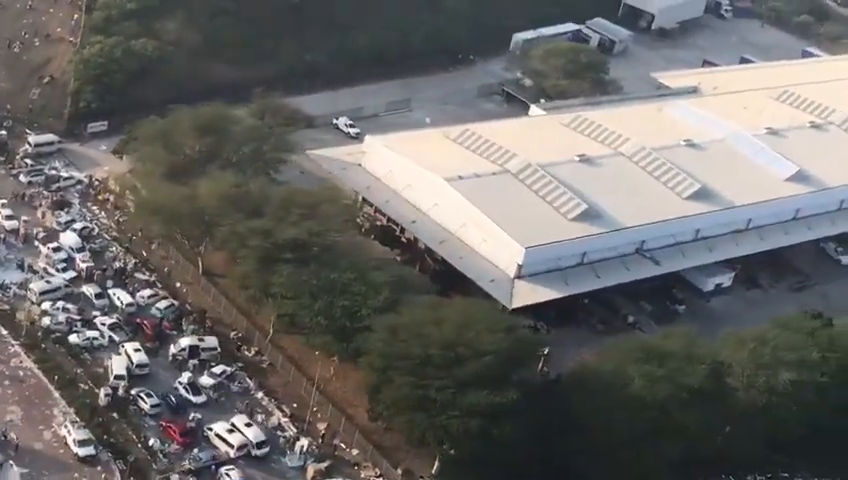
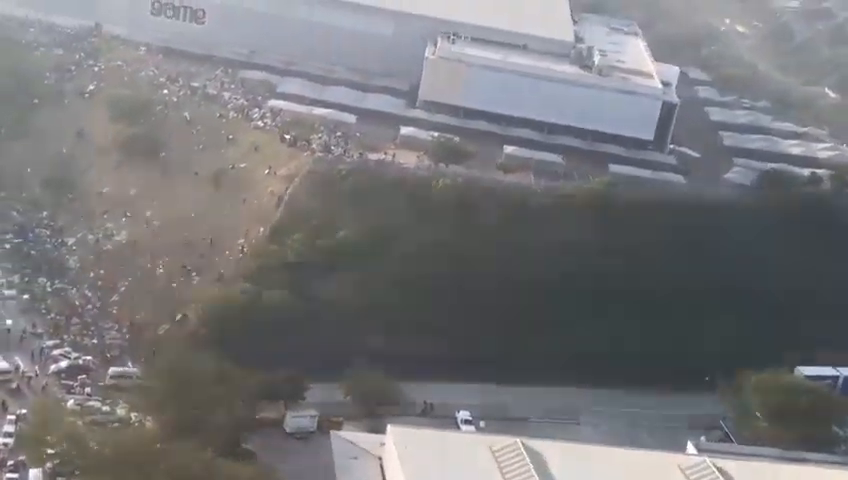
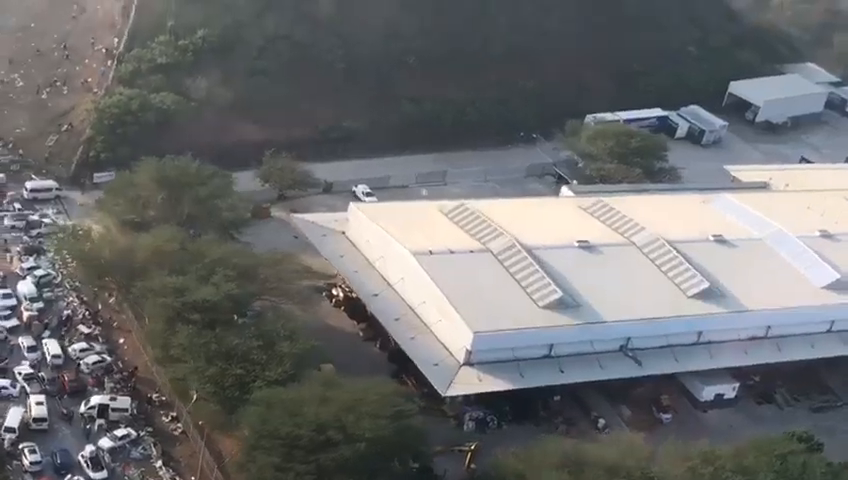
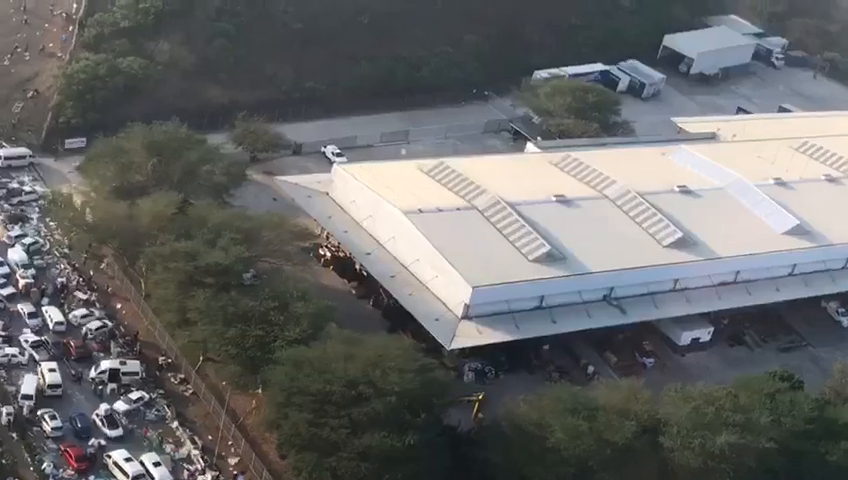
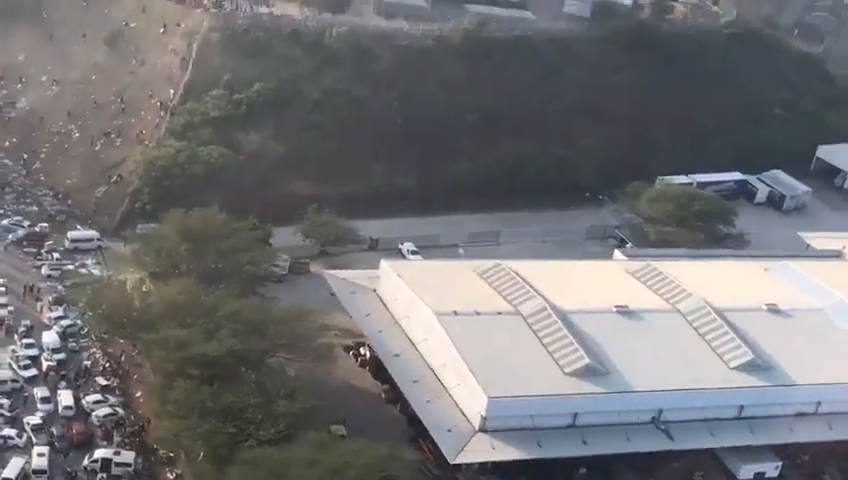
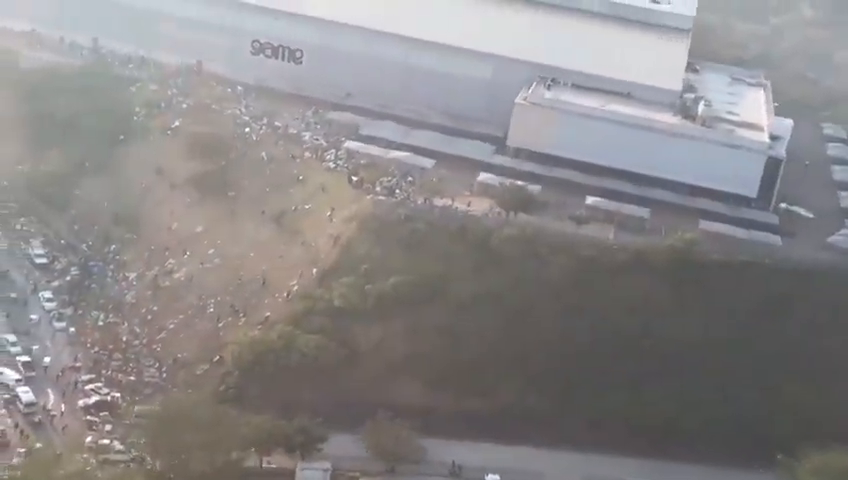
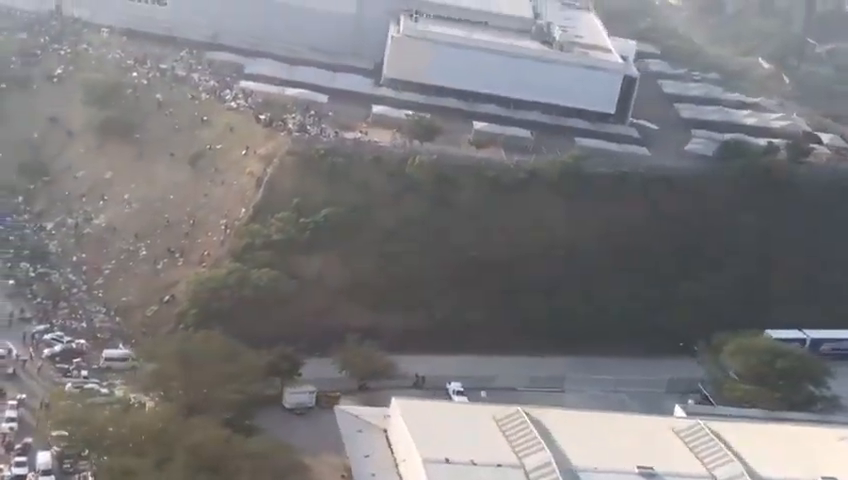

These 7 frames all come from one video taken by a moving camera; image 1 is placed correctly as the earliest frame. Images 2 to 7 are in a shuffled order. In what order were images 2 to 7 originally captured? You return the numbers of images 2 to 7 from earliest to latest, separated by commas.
4, 3, 5, 7, 2, 6
